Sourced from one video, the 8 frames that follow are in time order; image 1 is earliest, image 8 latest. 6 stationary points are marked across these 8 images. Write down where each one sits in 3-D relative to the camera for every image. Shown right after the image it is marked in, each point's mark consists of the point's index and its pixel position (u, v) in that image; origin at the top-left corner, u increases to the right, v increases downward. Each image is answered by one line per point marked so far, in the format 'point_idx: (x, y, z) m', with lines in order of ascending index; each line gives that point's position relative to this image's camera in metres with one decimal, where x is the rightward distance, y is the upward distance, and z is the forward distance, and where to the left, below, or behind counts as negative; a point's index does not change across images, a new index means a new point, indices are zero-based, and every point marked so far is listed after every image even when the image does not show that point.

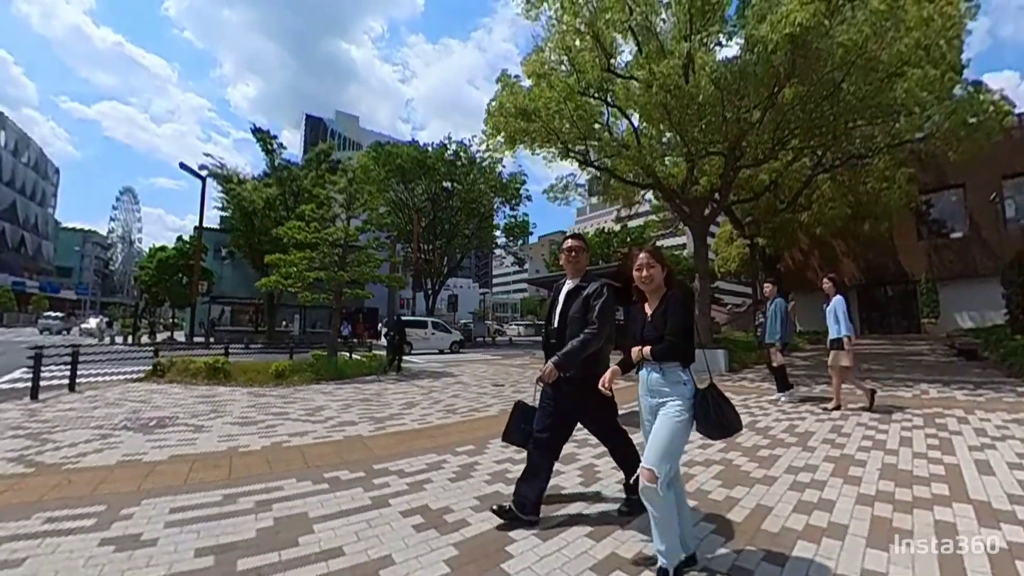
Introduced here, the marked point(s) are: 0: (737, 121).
0: (+5.1, +3.7, +12.0) m
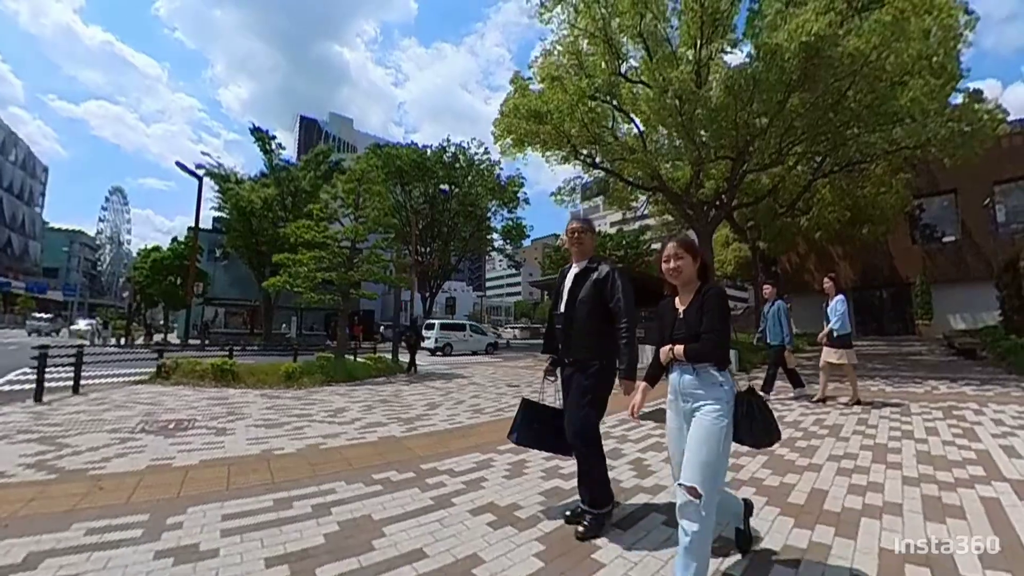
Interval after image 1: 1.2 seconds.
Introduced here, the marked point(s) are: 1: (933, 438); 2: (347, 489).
0: (+5.3, +3.7, +12.1) m
1: (+4.5, -1.5, +5.7) m
2: (-1.1, -1.3, +3.5) m
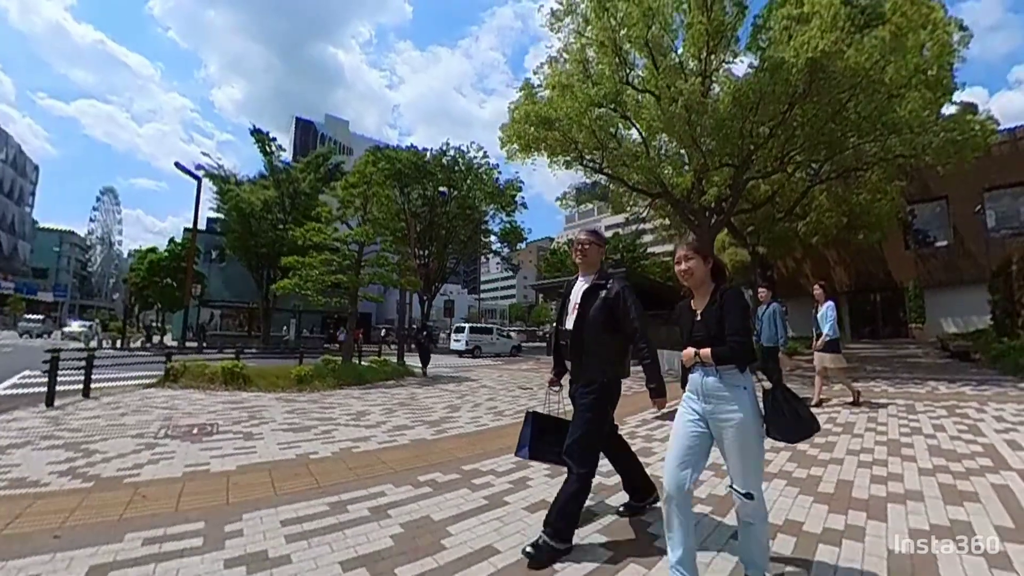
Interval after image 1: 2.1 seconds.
0: (+5.5, +3.5, +12.3) m
1: (+4.8, -1.6, +5.9) m
2: (-0.8, -1.4, +3.6) m
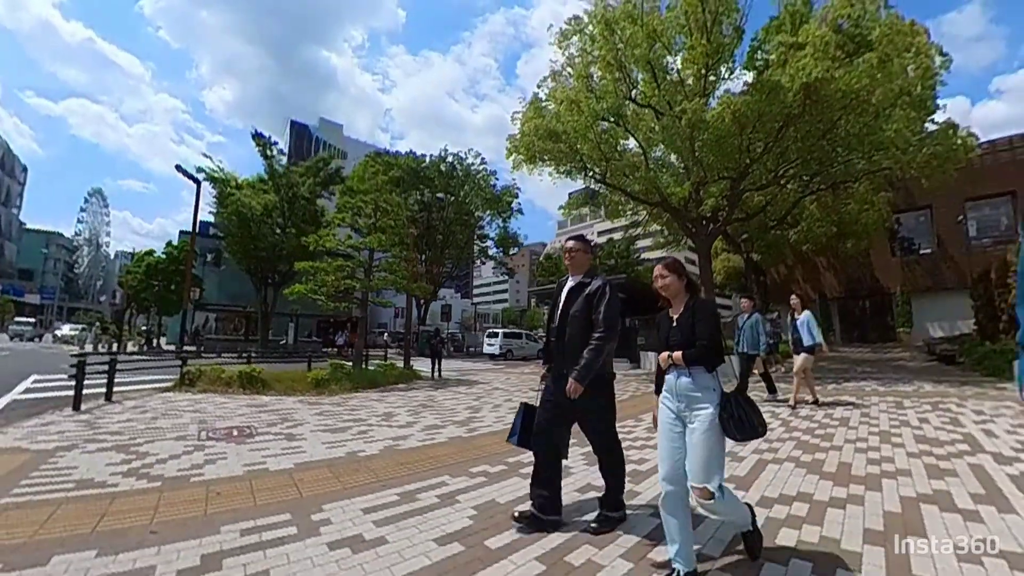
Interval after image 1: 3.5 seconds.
0: (+5.7, +3.3, +12.9) m
1: (+5.1, -1.8, +6.4) m
2: (-0.4, -1.5, +4.1) m
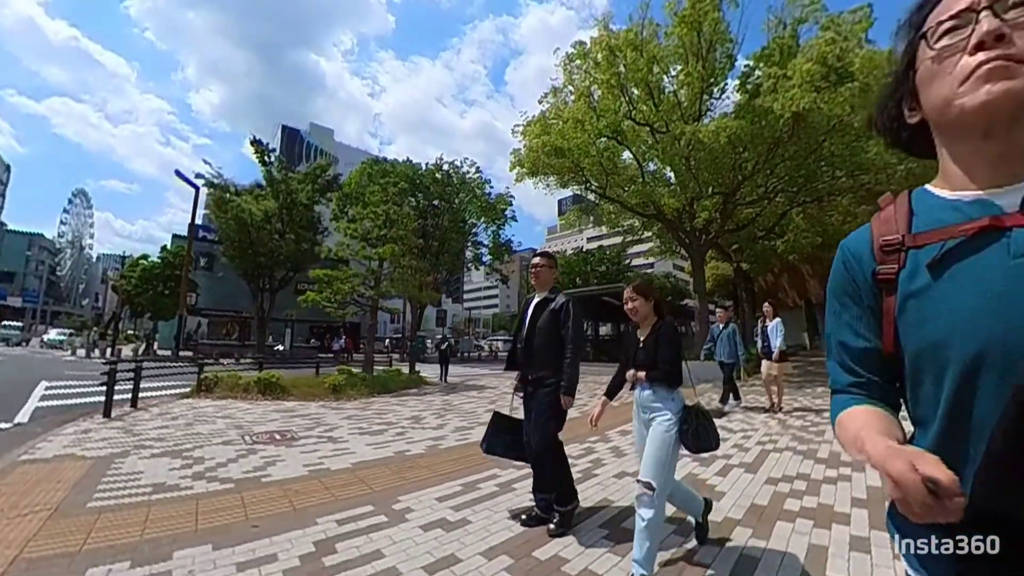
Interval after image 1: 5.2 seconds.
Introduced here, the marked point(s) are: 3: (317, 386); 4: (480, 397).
0: (+5.9, +3.1, +13.7) m
1: (+5.4, -2.0, +7.2) m
2: (-0.1, -1.6, +4.7) m
3: (-4.4, -2.2, +12.0) m
4: (-0.7, -2.2, +10.8) m
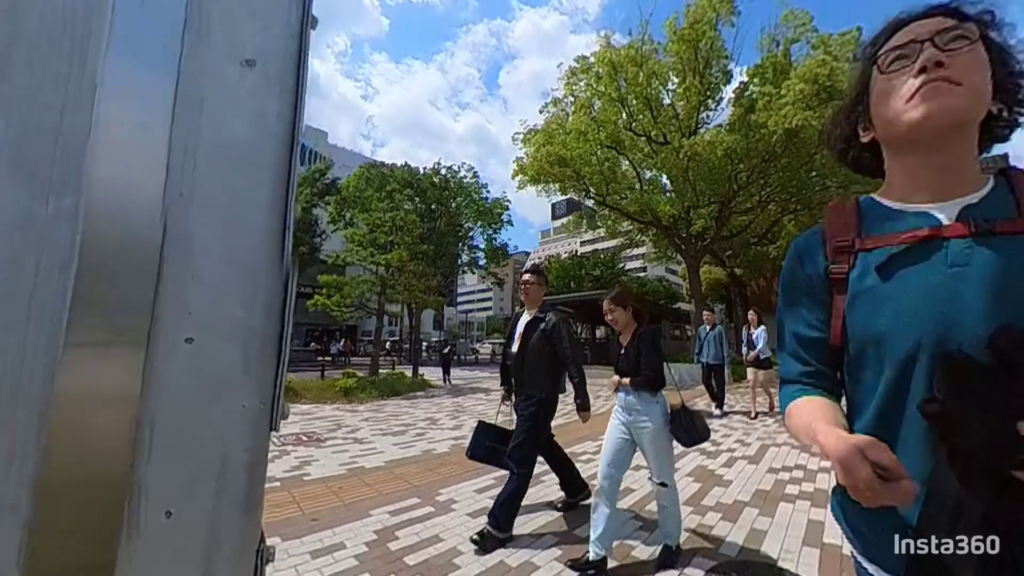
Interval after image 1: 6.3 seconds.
0: (+6.0, +2.9, +14.3) m
1: (+5.6, -2.1, +7.7) m
2: (+0.2, -1.8, +5.1) m
3: (-4.3, -2.3, +12.4) m
4: (-0.5, -2.3, +11.2) m
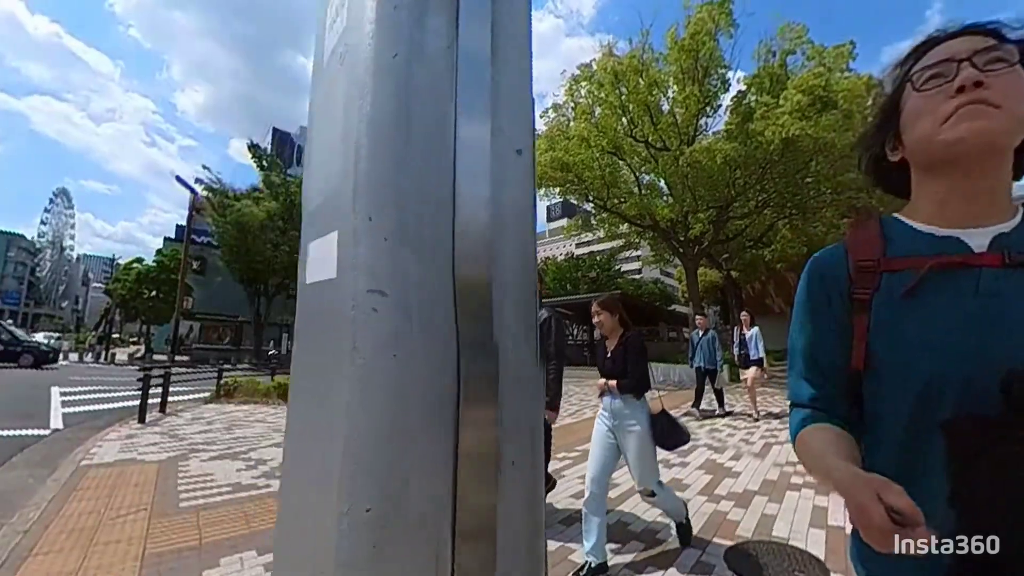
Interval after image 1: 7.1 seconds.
0: (+6.1, +2.8, +14.6) m
1: (+5.7, -2.2, +8.1) m
2: (+0.3, -1.8, +5.4) m
3: (-4.2, -2.4, +12.6) m
4: (-0.4, -2.4, +11.5) m
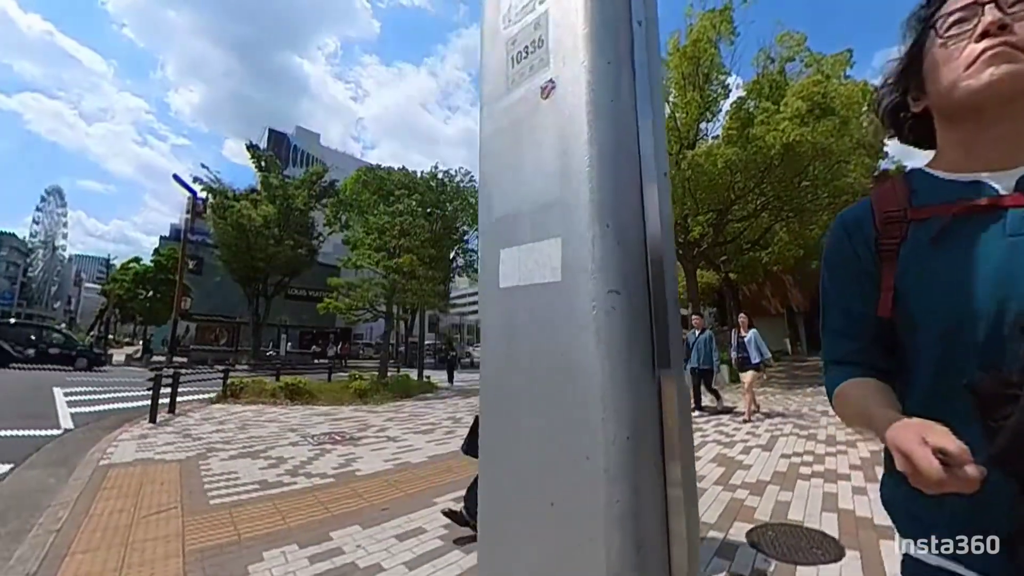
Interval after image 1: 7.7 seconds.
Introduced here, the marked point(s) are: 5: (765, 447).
0: (+6.2, +2.8, +14.9) m
1: (+5.9, -2.2, +8.4) m
2: (+0.5, -1.8, +5.6) m
3: (-4.1, -2.4, +12.8) m
4: (-0.3, -2.4, +11.7) m
5: (+2.7, -1.8, +5.8) m
